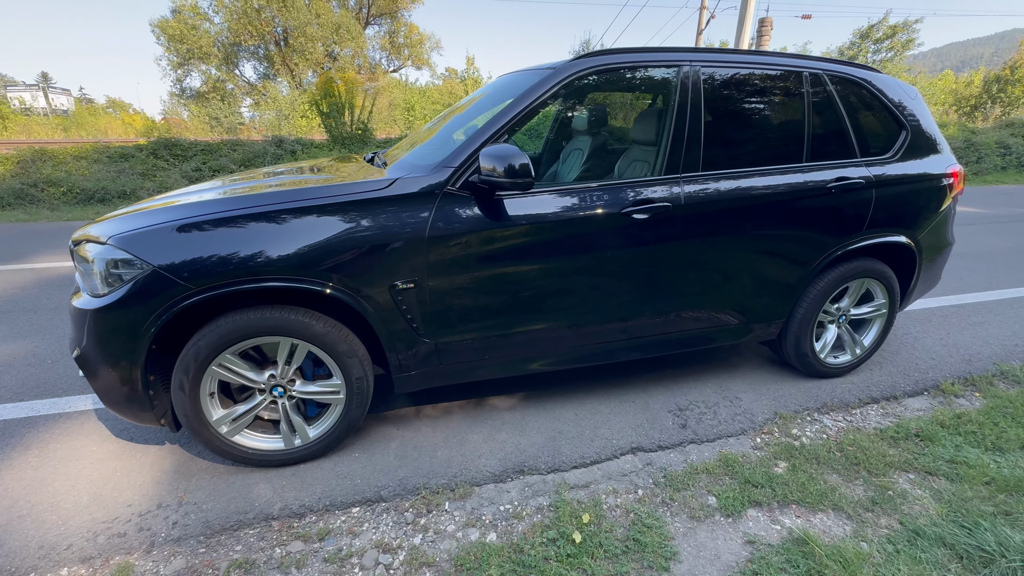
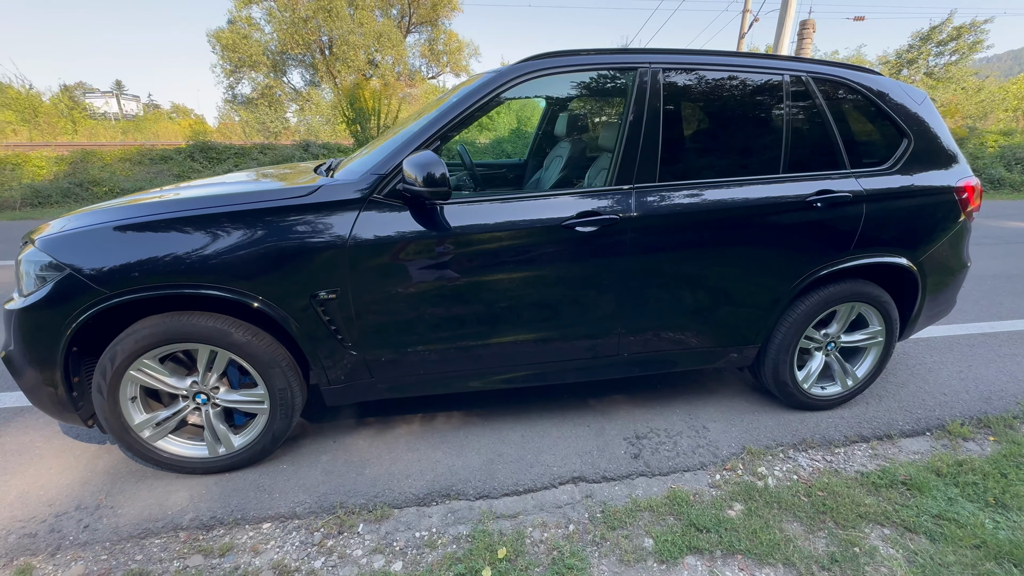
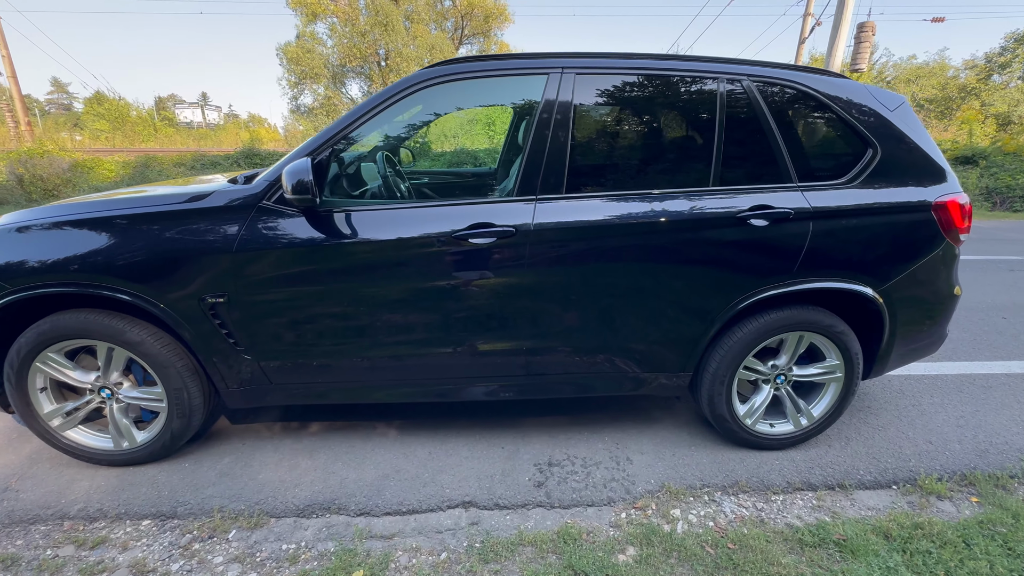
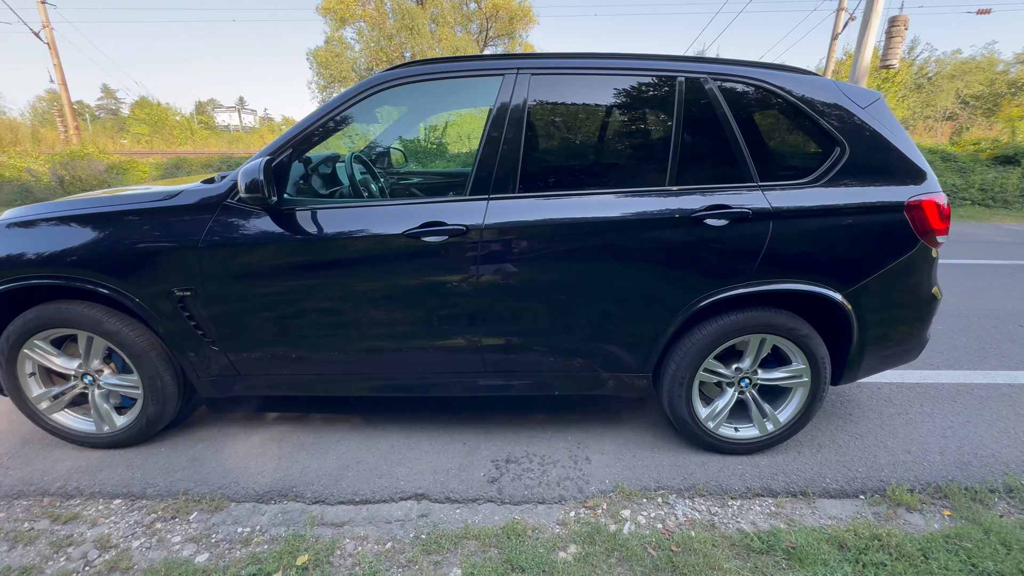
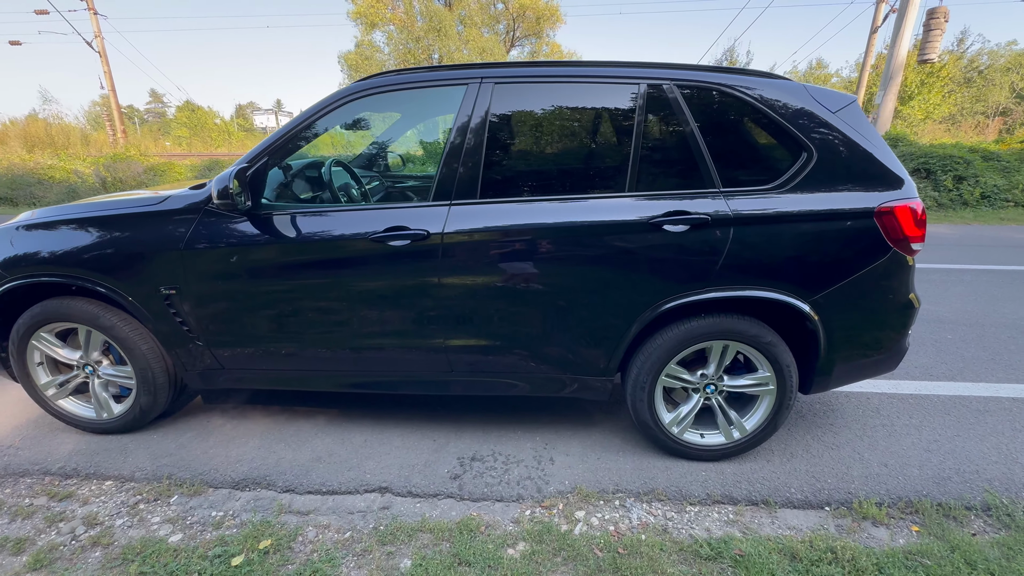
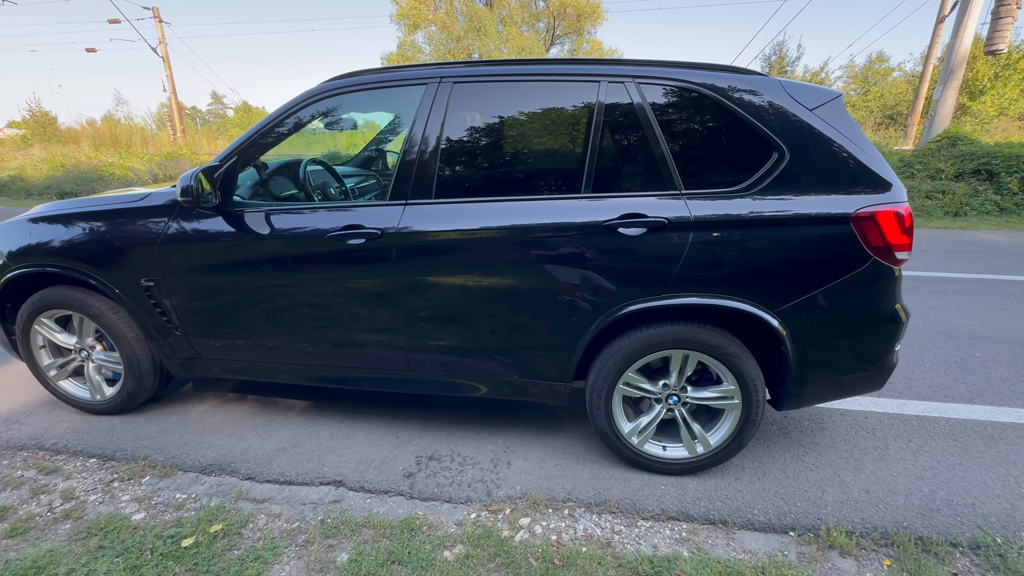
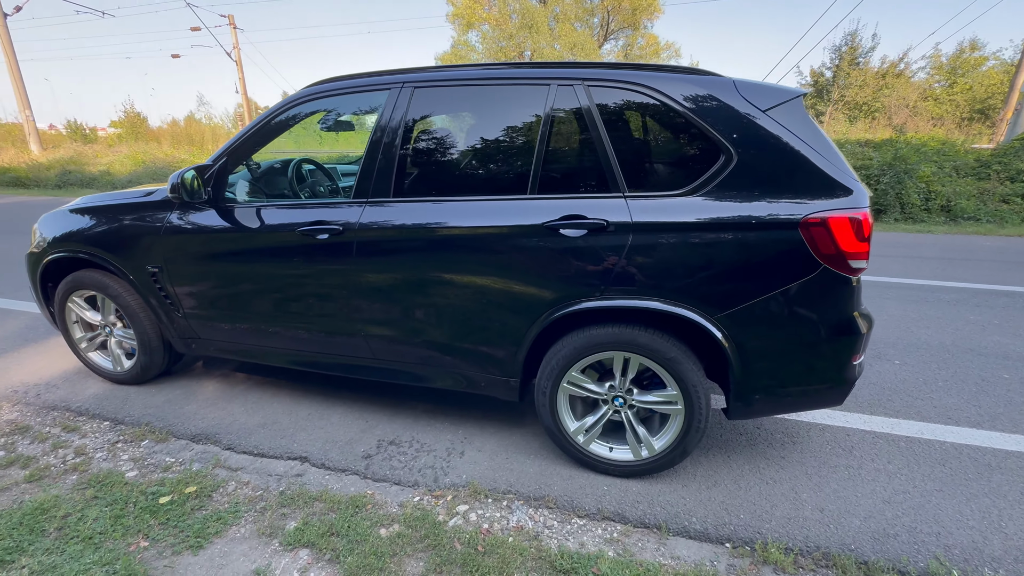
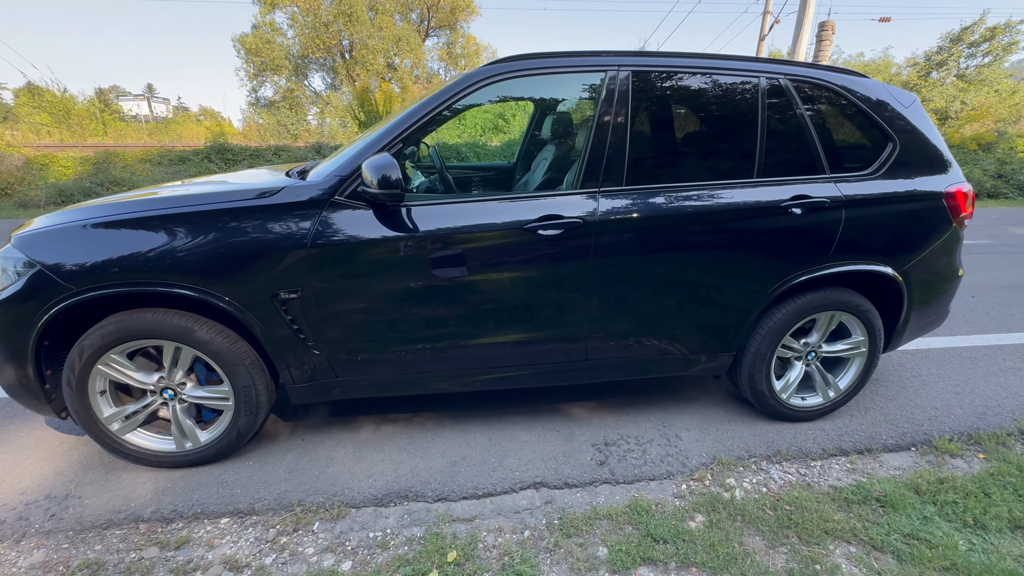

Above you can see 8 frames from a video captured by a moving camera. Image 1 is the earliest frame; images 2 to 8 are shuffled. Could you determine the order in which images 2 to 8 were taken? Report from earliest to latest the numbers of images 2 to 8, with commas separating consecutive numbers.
2, 8, 3, 4, 5, 6, 7
